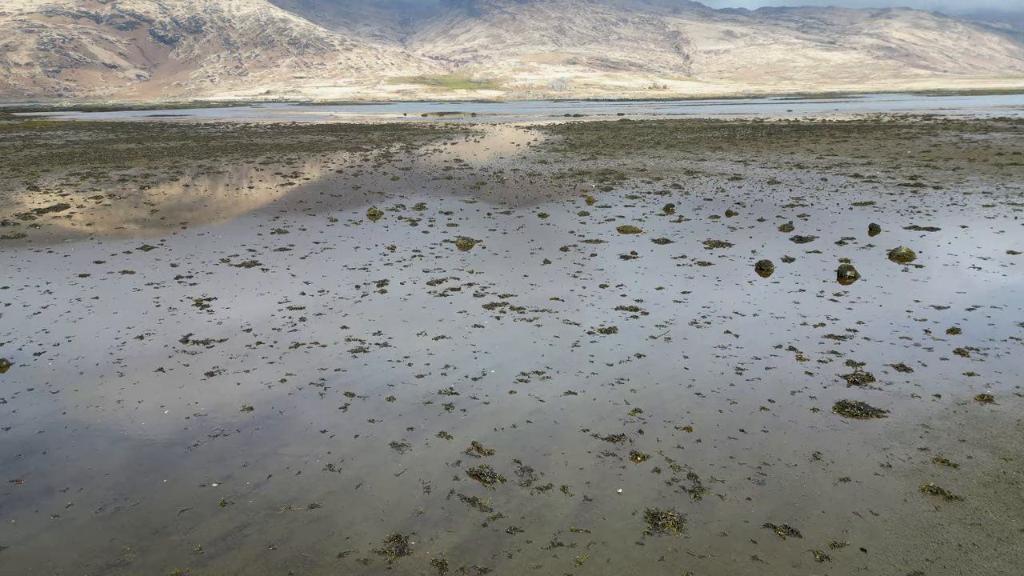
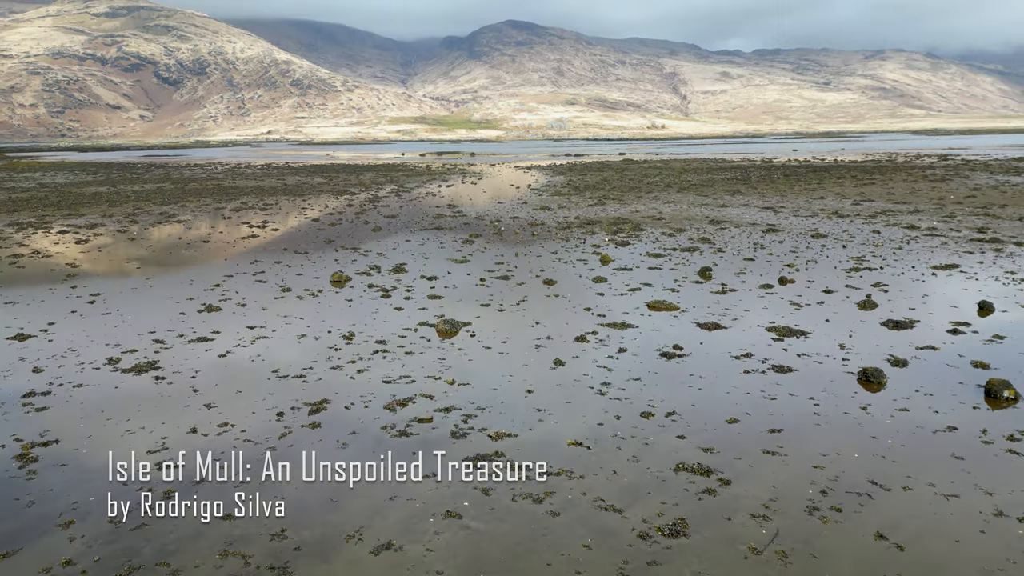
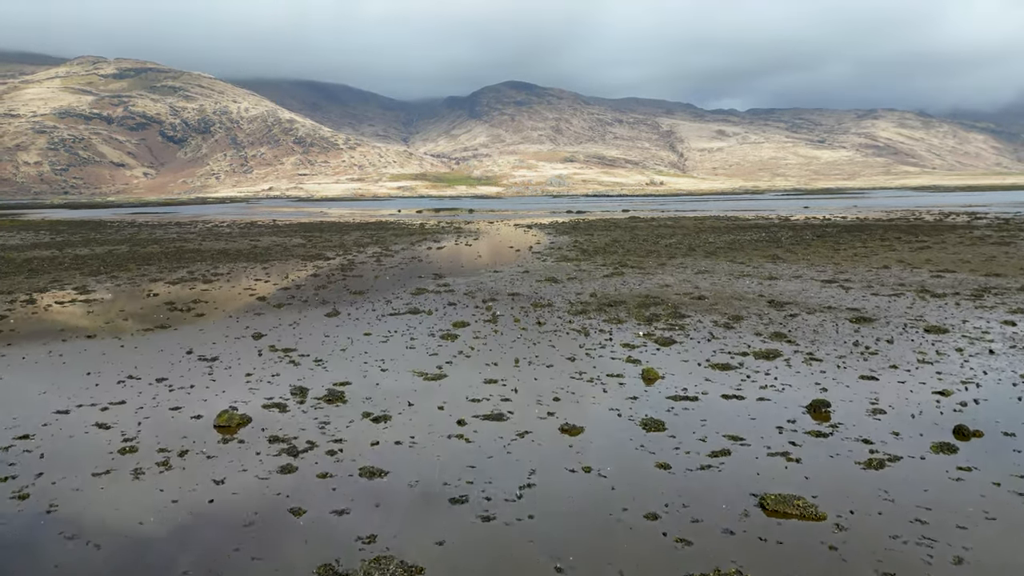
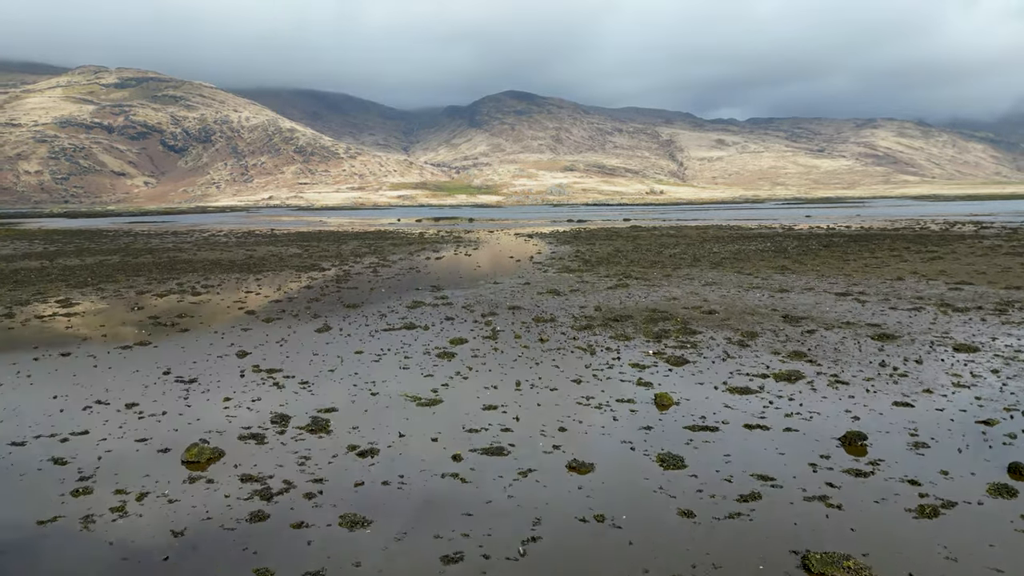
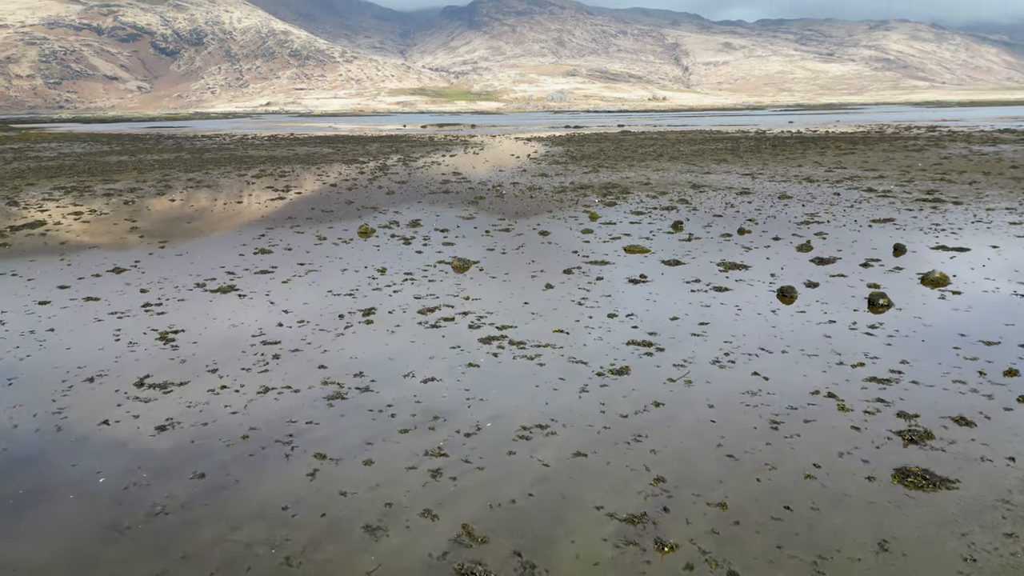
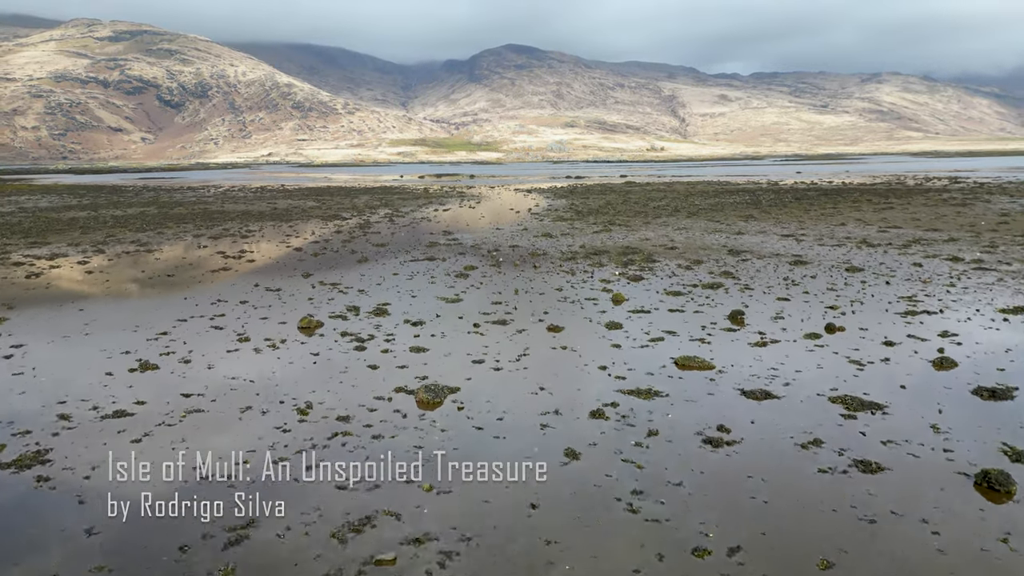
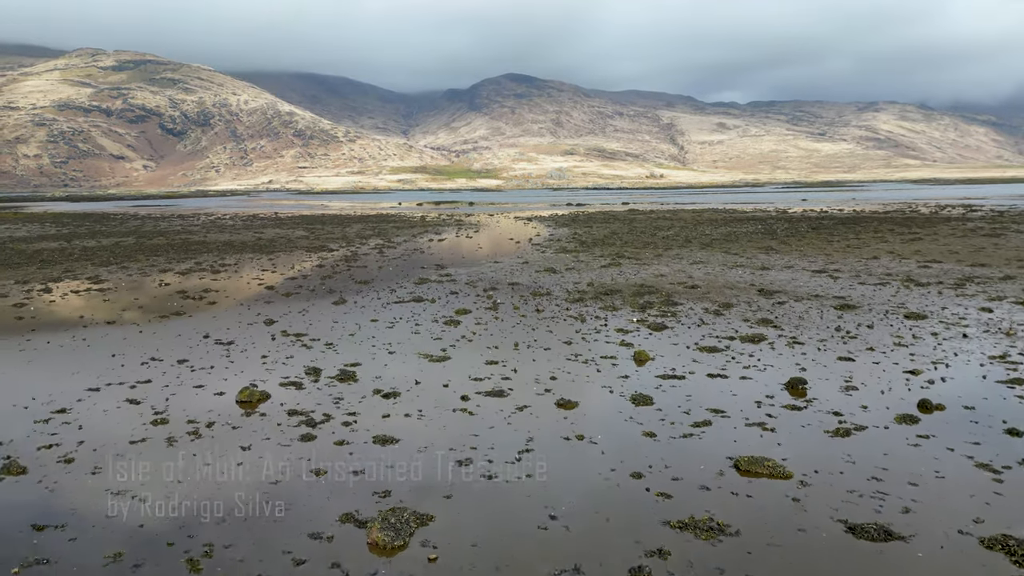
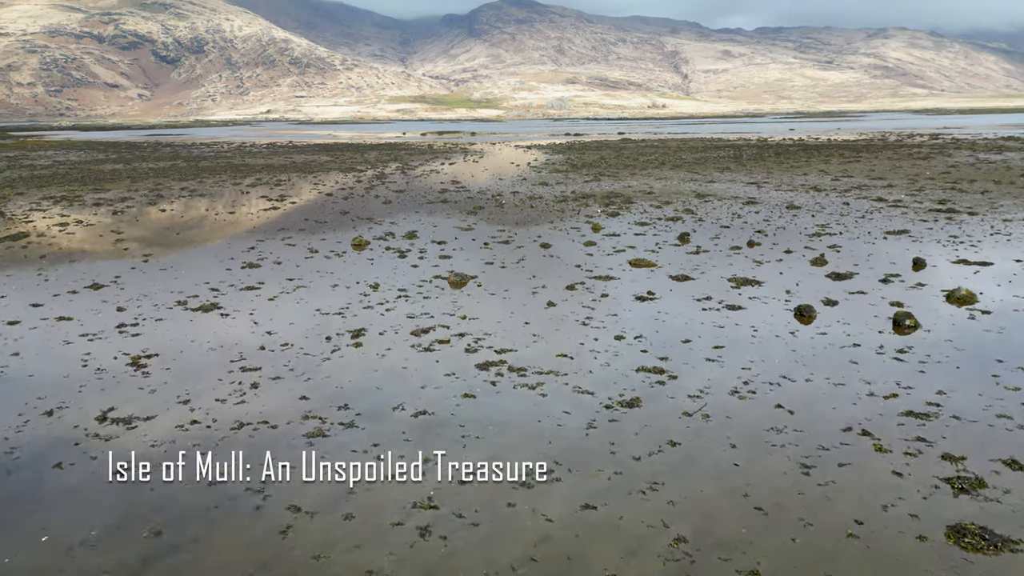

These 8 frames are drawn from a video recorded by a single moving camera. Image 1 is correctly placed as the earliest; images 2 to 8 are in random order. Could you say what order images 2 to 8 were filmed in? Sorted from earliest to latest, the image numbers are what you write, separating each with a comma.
5, 8, 2, 6, 7, 3, 4
